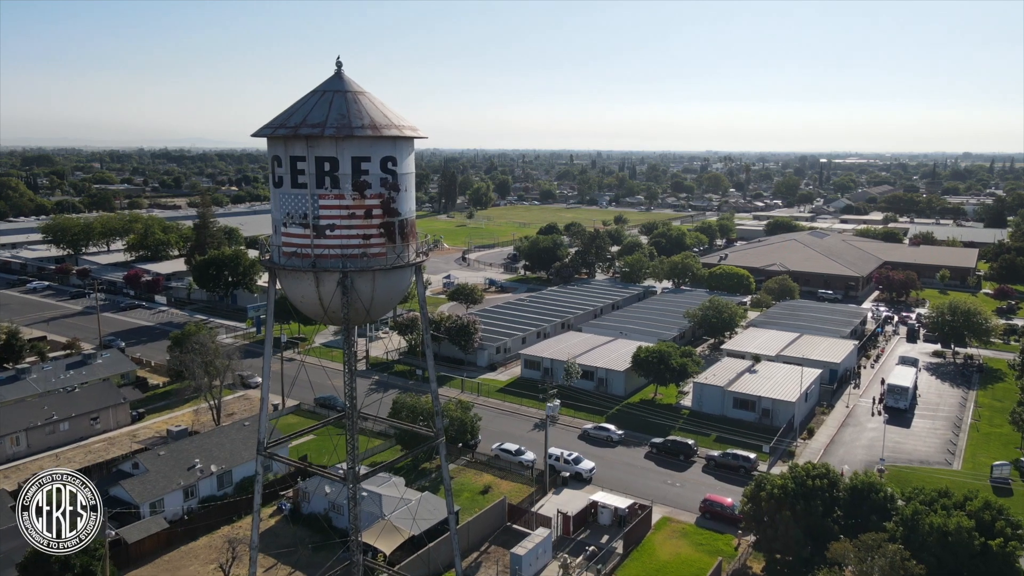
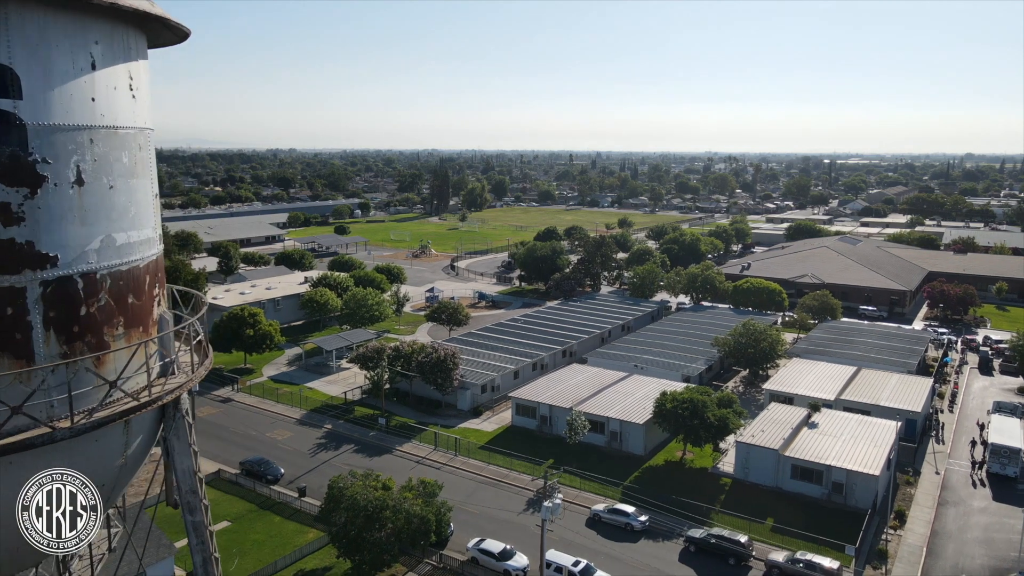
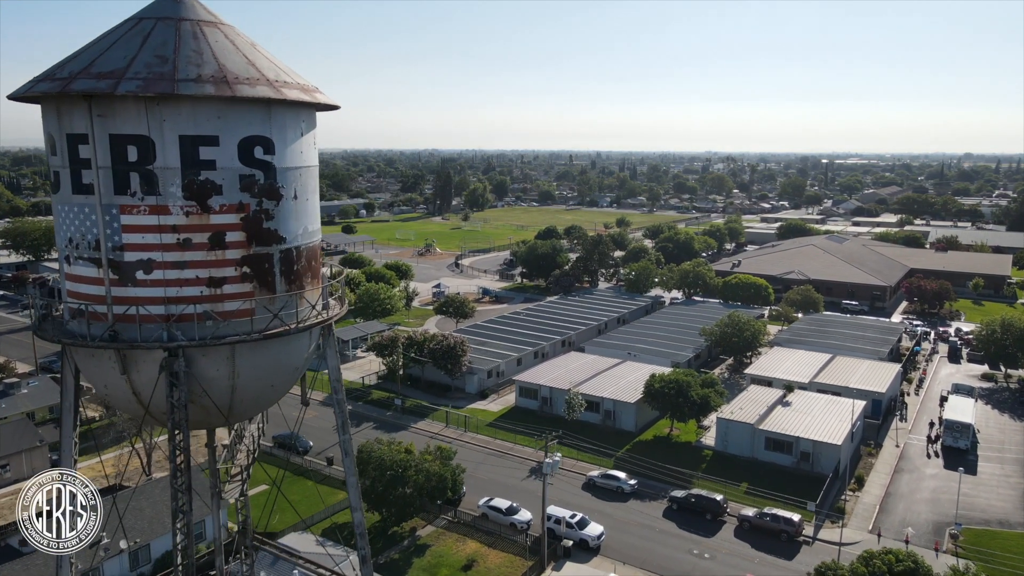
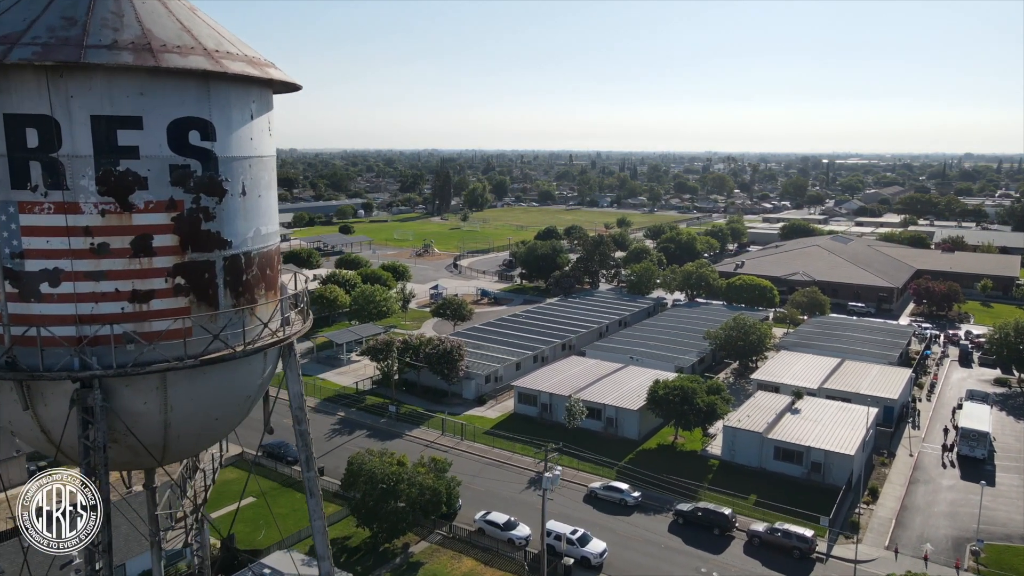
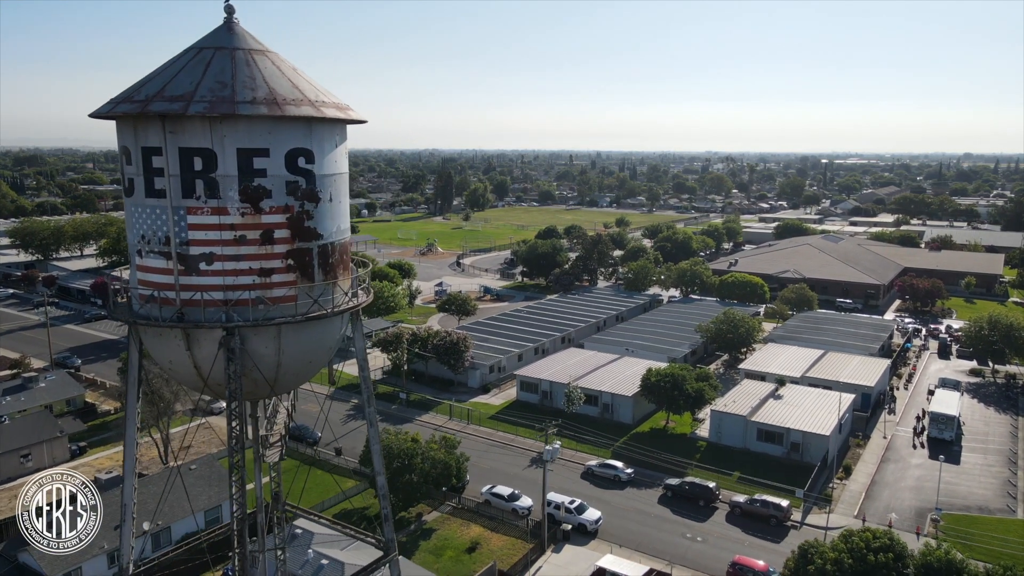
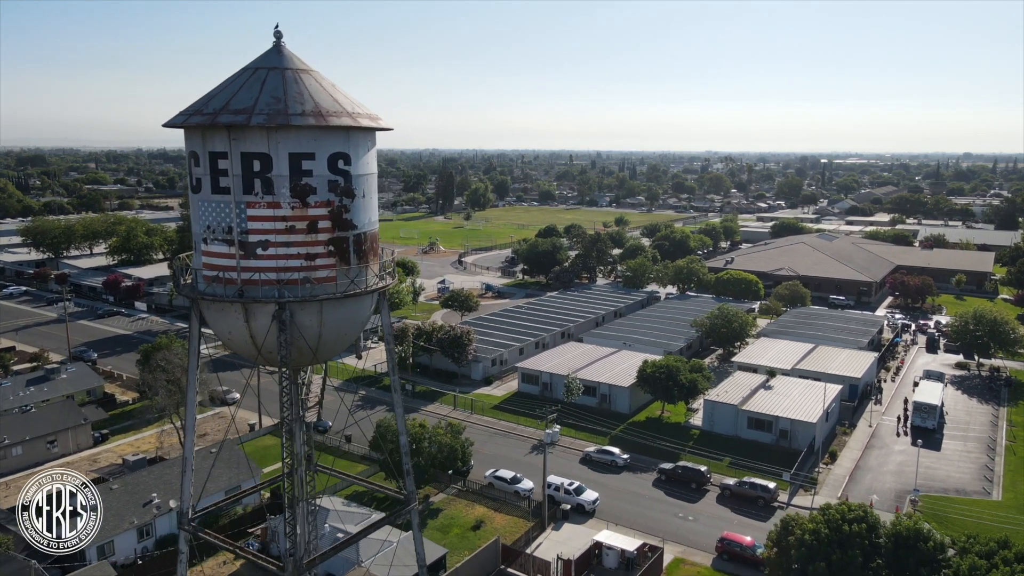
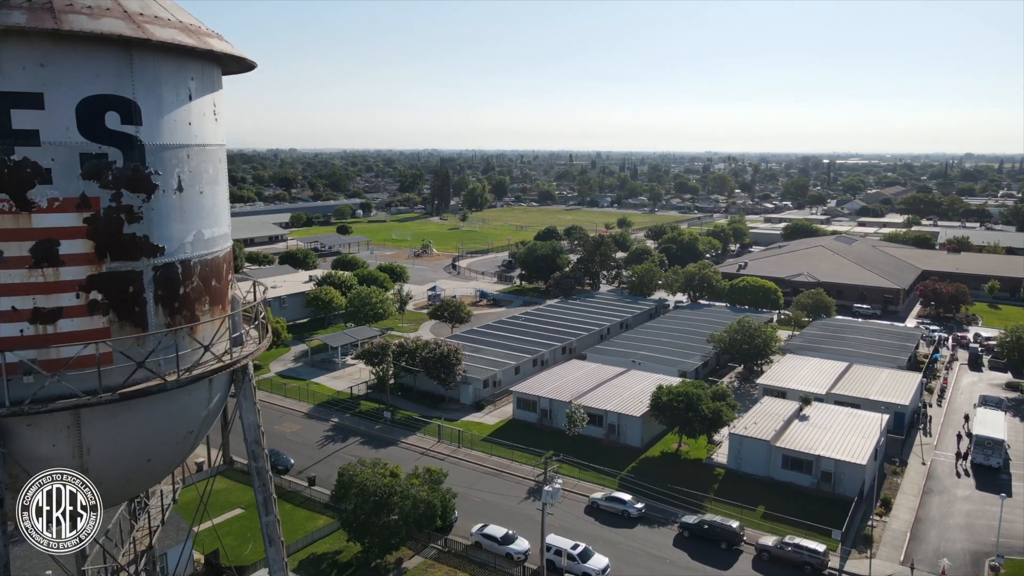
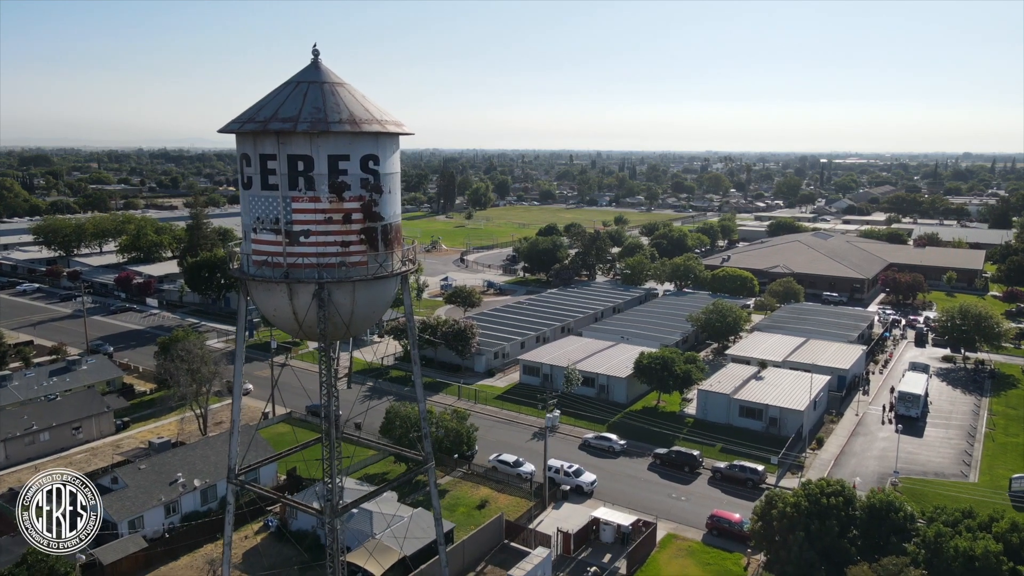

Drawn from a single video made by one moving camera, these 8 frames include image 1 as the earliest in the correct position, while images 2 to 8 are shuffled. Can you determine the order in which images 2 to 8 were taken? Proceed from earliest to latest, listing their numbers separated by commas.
8, 6, 5, 3, 4, 7, 2
